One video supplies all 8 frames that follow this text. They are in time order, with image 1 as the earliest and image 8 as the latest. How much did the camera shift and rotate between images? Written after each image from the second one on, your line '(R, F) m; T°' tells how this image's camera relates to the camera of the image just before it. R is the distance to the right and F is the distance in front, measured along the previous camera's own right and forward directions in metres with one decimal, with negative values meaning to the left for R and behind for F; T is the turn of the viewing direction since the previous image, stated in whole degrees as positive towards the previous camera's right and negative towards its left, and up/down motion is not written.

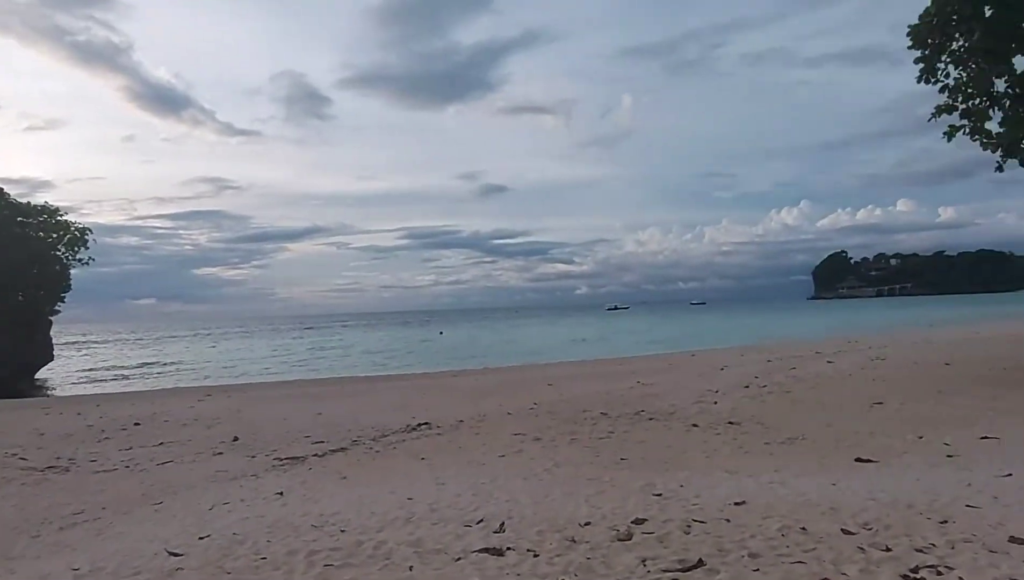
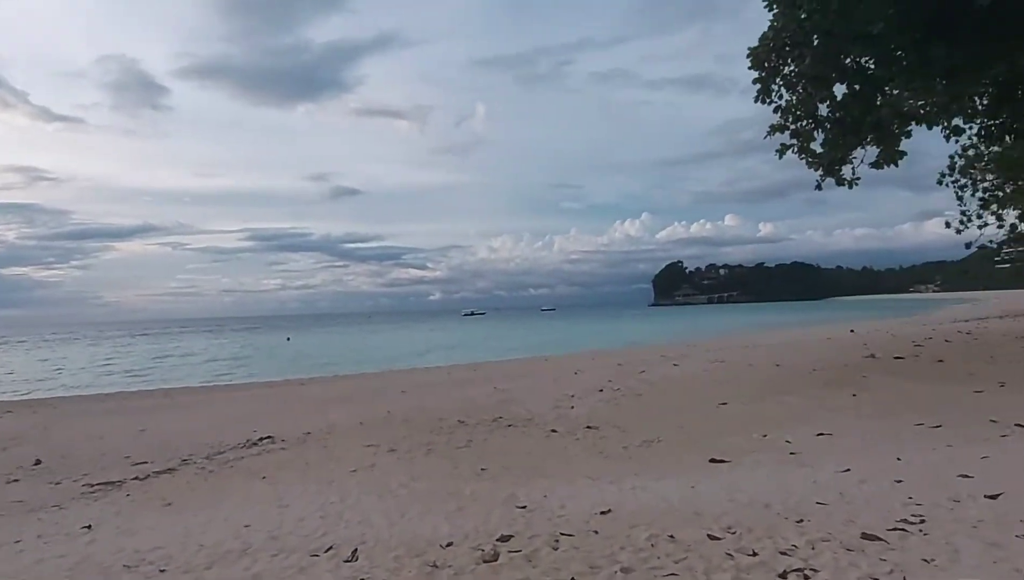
(0.0, +0.4) m; +12°
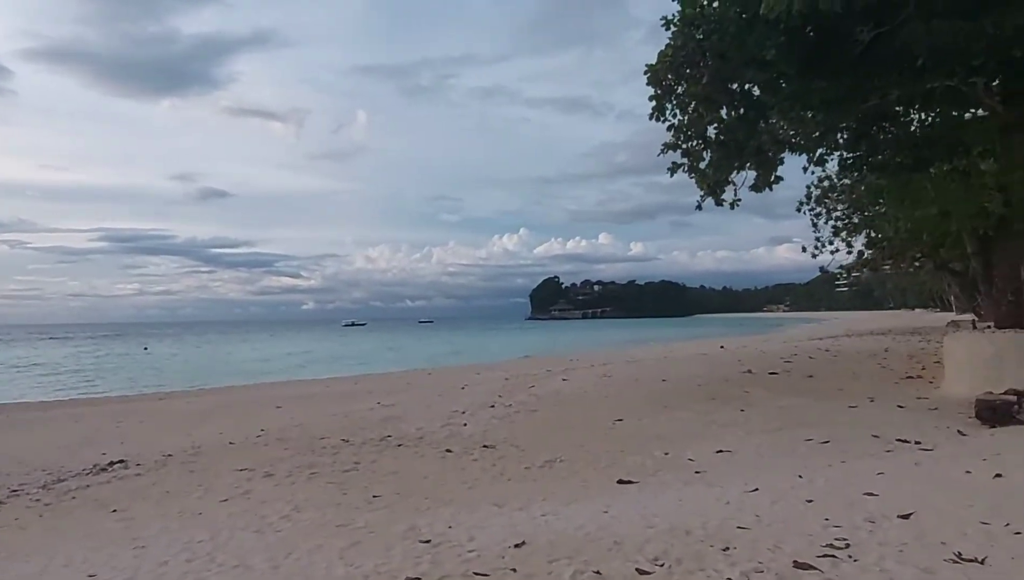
(-0.2, +0.5) m; +10°
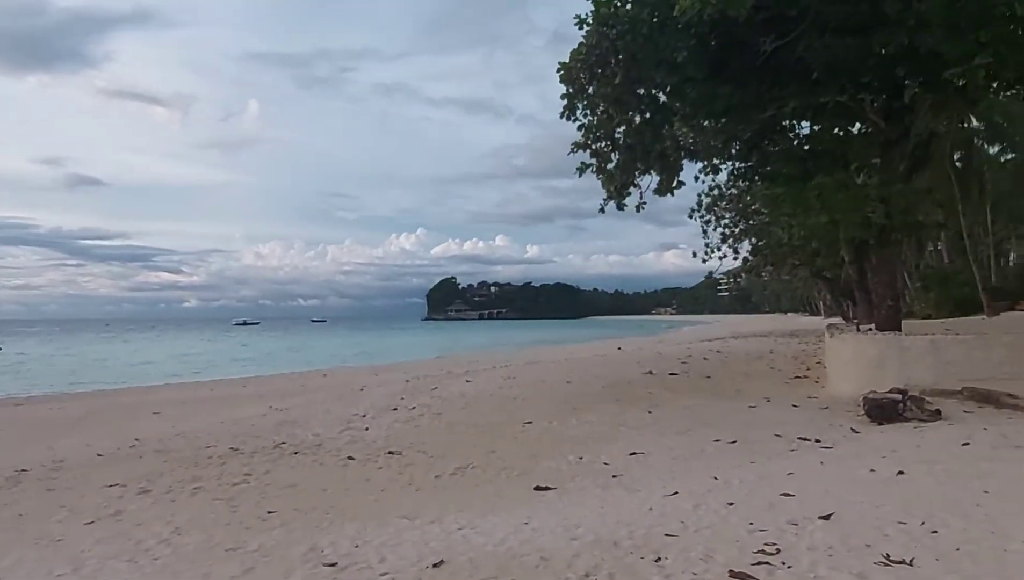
(-0.1, +0.4) m; +8°
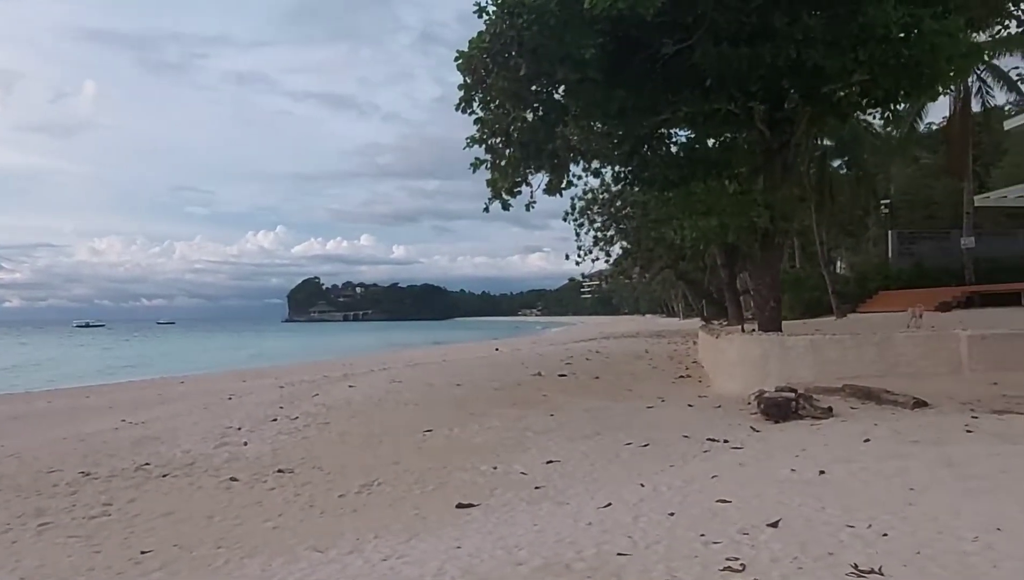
(-0.4, +0.5) m; +11°
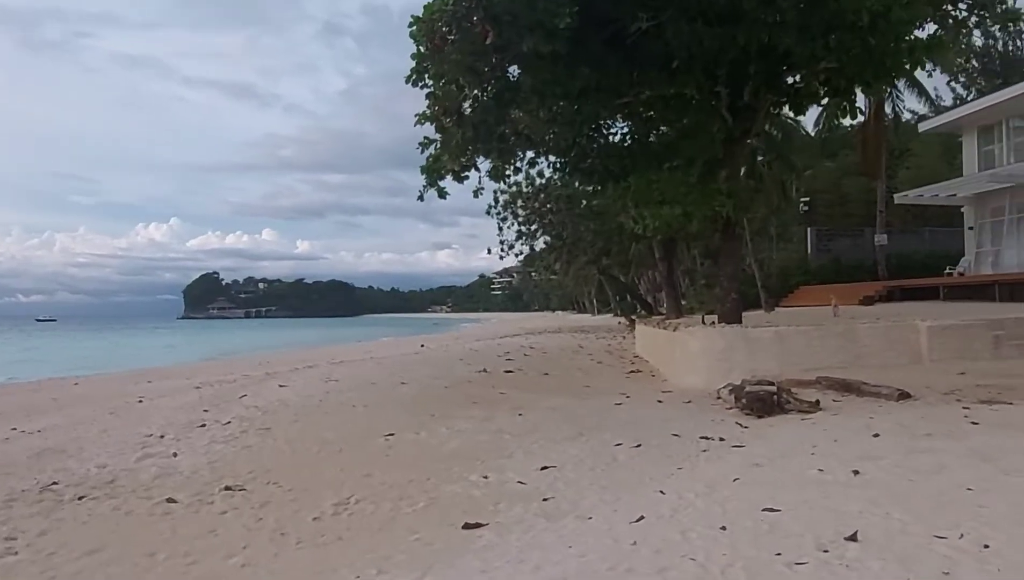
(-0.7, +0.9) m; +7°
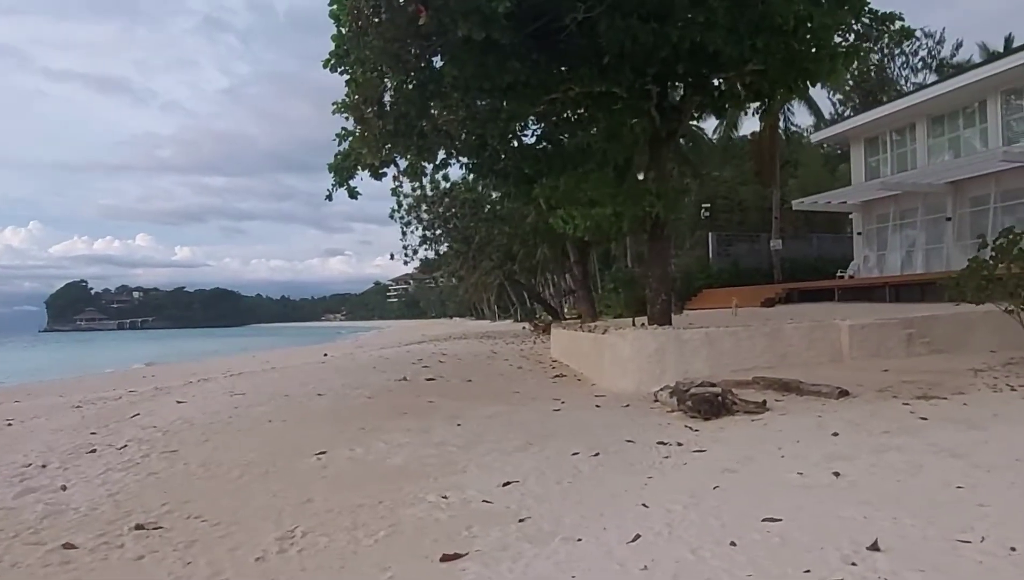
(-0.5, +0.6) m; +8°
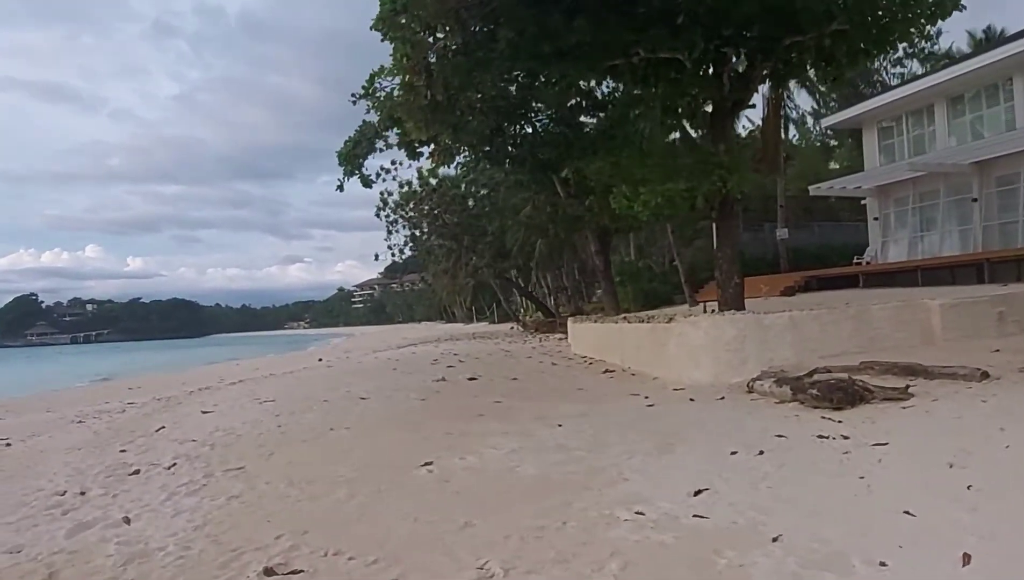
(-1.5, +1.1) m; +3°
